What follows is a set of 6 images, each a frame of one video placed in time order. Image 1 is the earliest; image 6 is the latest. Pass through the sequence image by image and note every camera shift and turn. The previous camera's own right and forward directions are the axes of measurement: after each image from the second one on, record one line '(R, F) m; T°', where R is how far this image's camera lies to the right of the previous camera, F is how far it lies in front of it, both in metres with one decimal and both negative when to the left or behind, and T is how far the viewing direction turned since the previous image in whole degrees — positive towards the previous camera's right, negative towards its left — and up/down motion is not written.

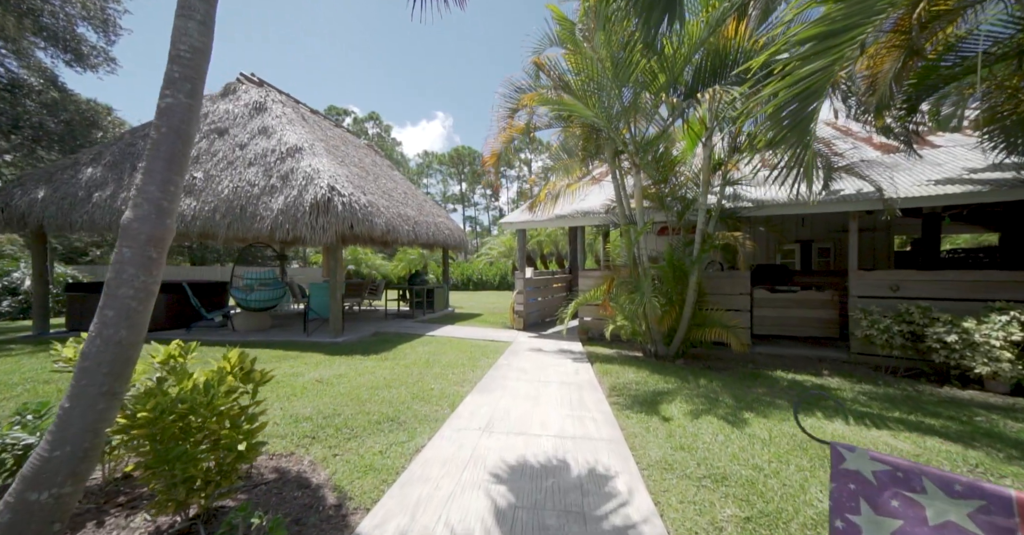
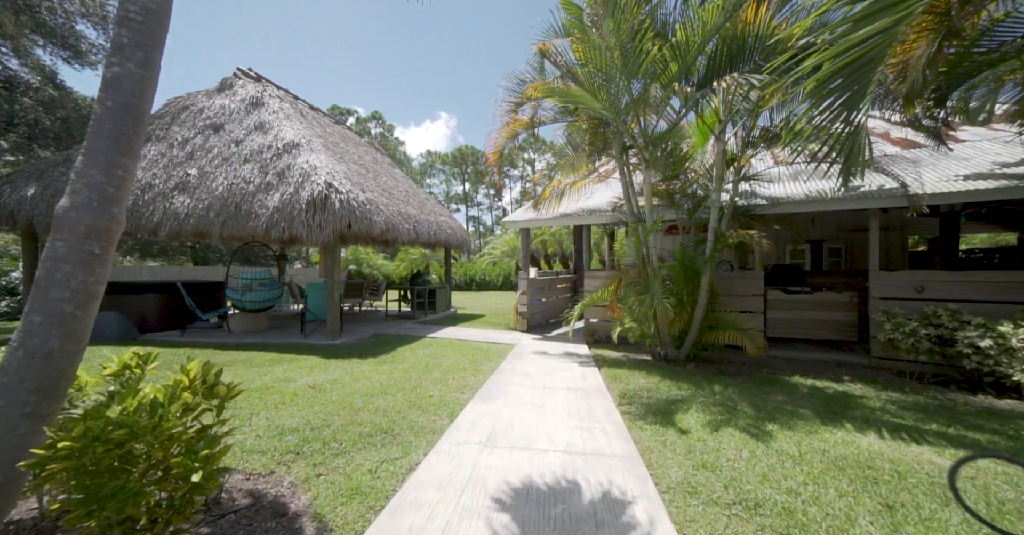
(0.0, +0.3) m; 0°
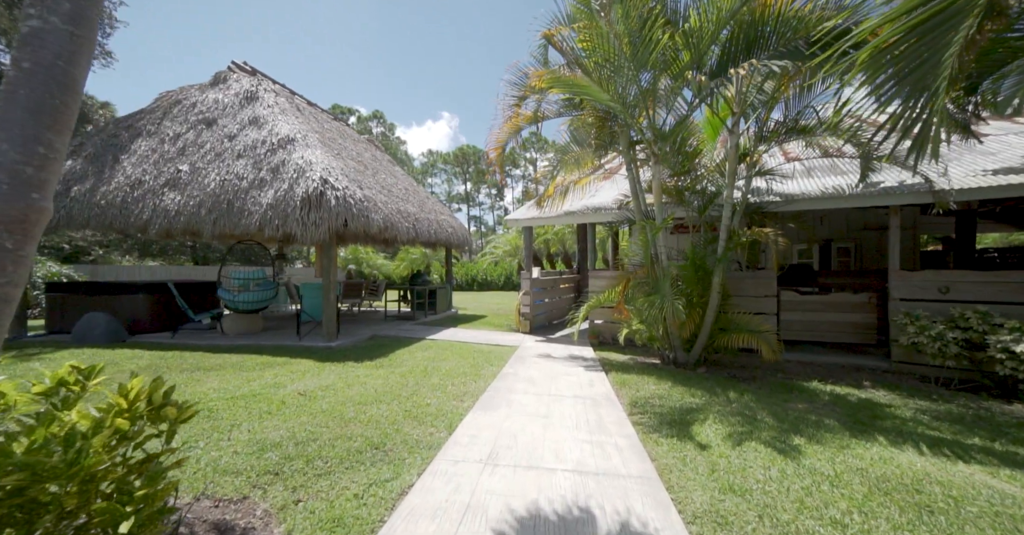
(0.0, +0.3) m; 0°
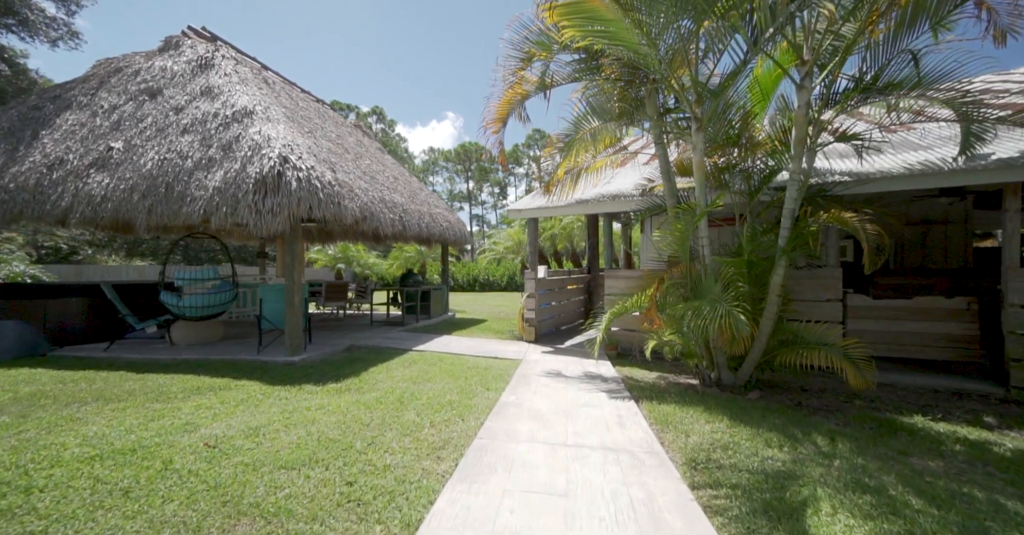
(0.0, +1.2) m; 0°
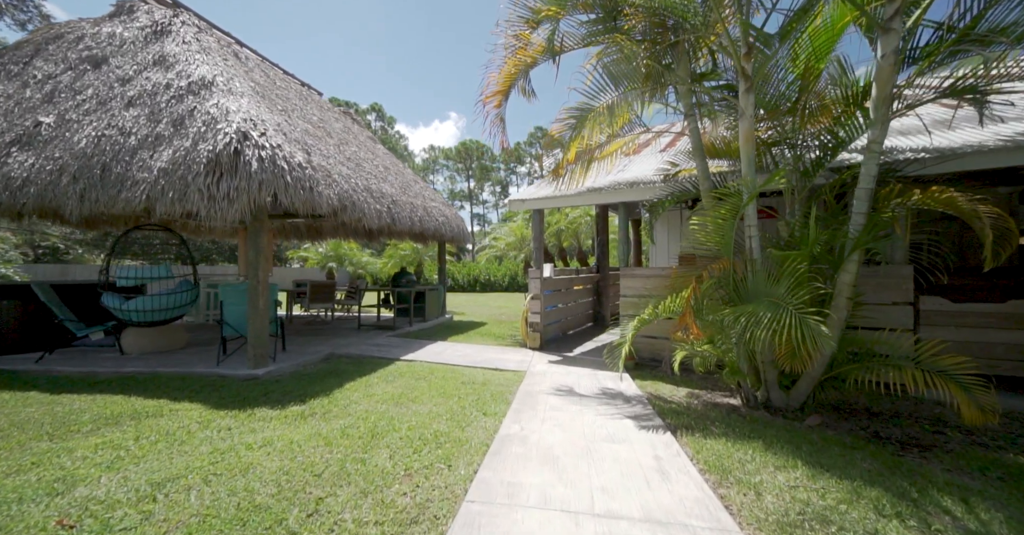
(0.0, +0.9) m; 0°
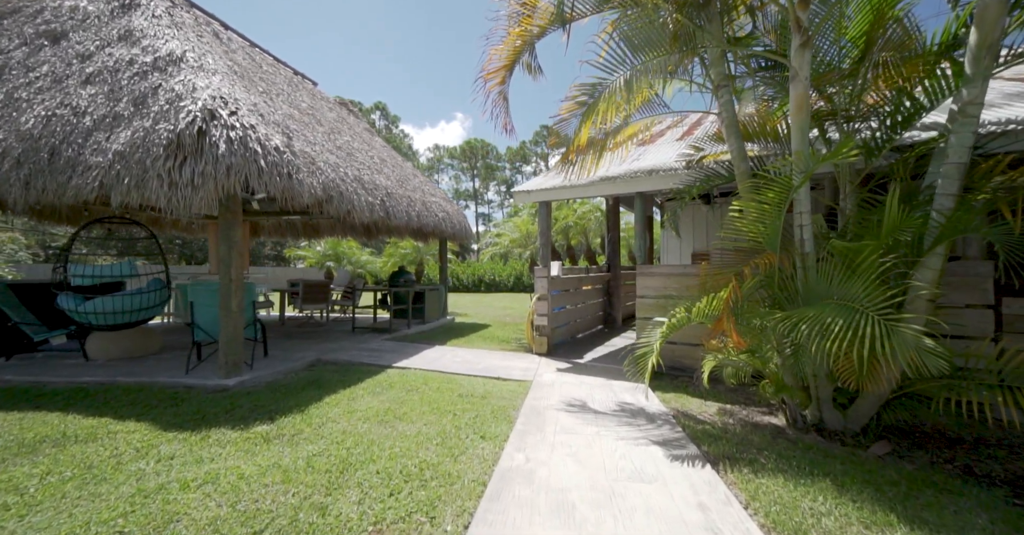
(0.0, +0.6) m; -1°
